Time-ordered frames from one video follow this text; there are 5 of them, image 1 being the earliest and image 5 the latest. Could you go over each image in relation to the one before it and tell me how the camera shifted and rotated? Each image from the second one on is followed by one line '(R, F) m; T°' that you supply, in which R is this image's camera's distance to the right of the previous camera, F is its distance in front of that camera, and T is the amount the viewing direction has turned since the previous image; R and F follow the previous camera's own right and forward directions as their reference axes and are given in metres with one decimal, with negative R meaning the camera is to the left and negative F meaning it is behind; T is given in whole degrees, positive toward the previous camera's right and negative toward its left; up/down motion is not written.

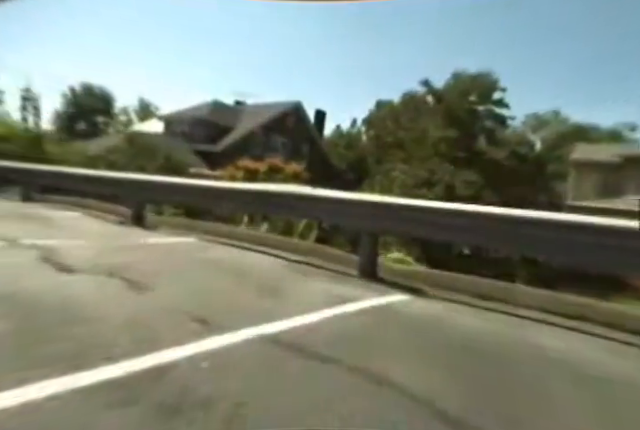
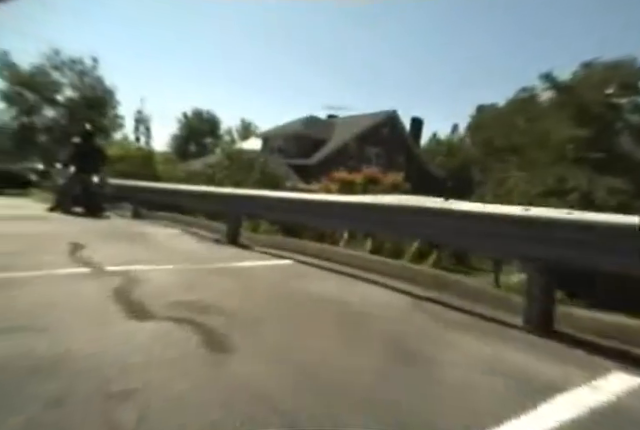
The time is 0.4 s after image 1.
(-0.3, +0.9) m; -13°
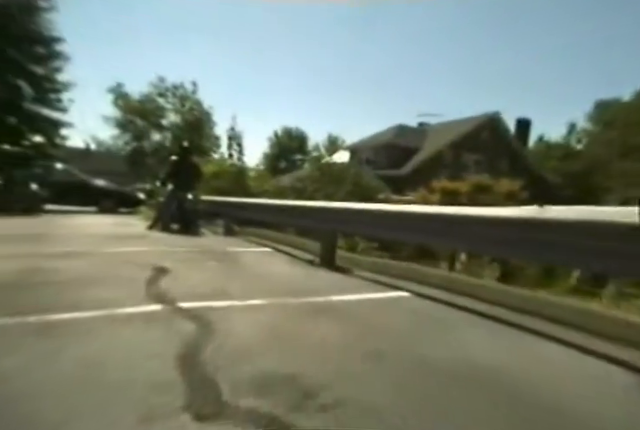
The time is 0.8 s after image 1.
(-0.3, +0.9) m; -12°
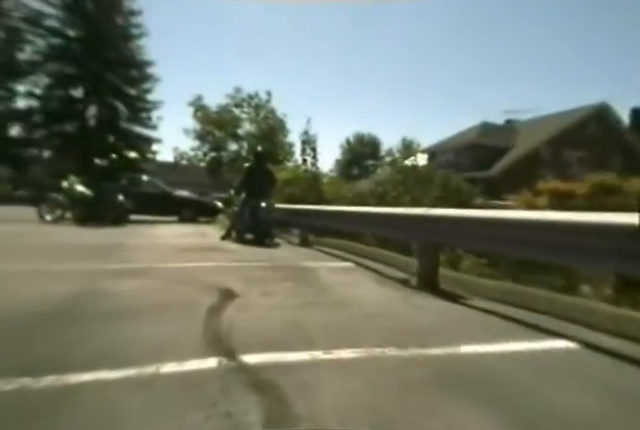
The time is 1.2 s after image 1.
(-0.2, +0.9) m; -10°
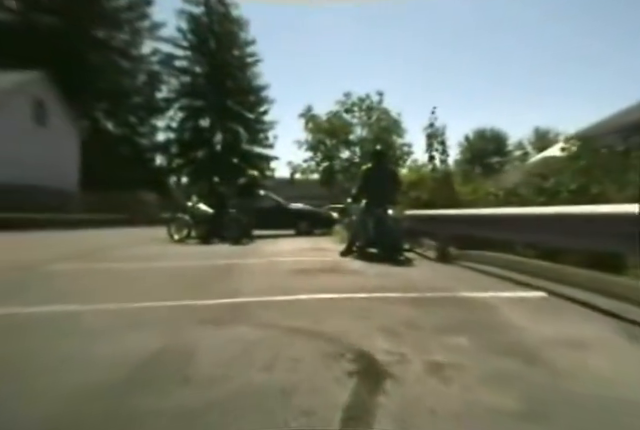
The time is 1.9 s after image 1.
(-0.4, +1.5) m; -16°
